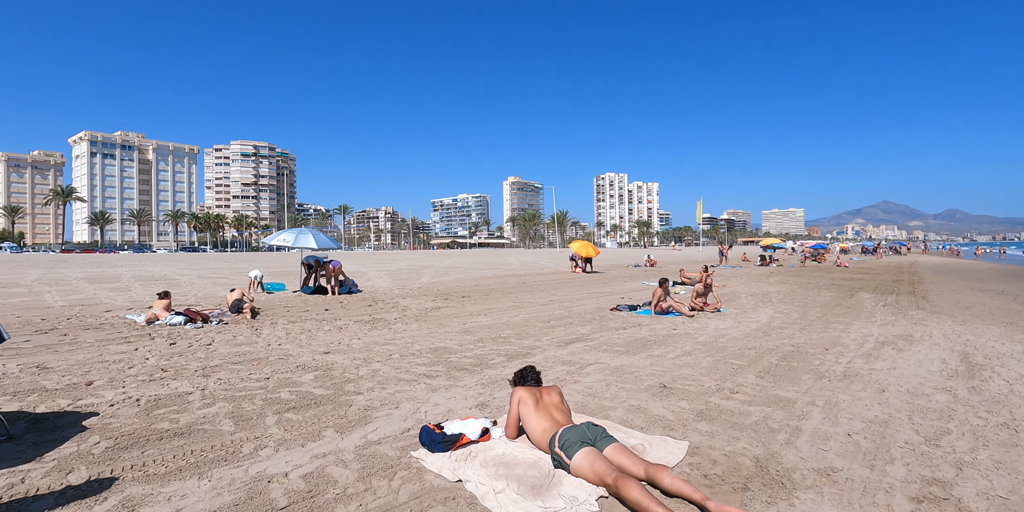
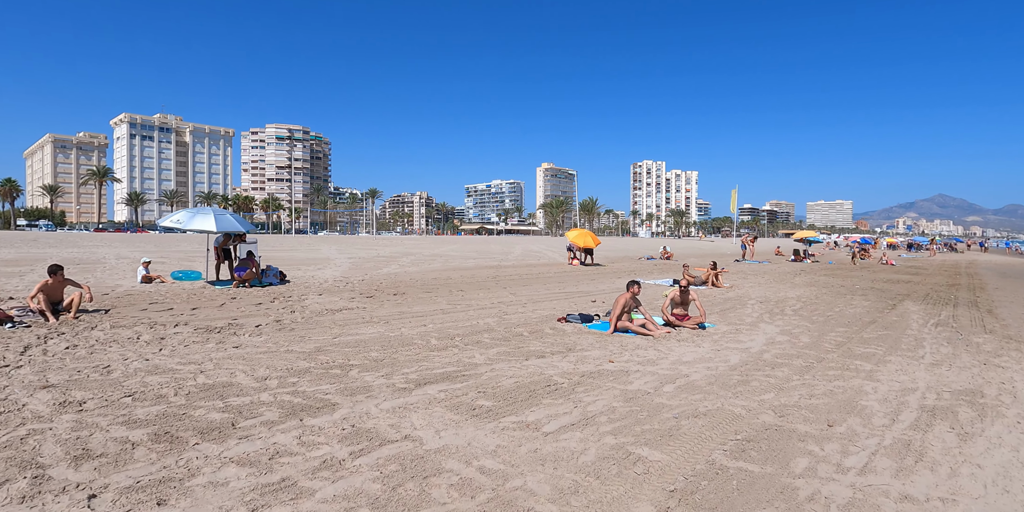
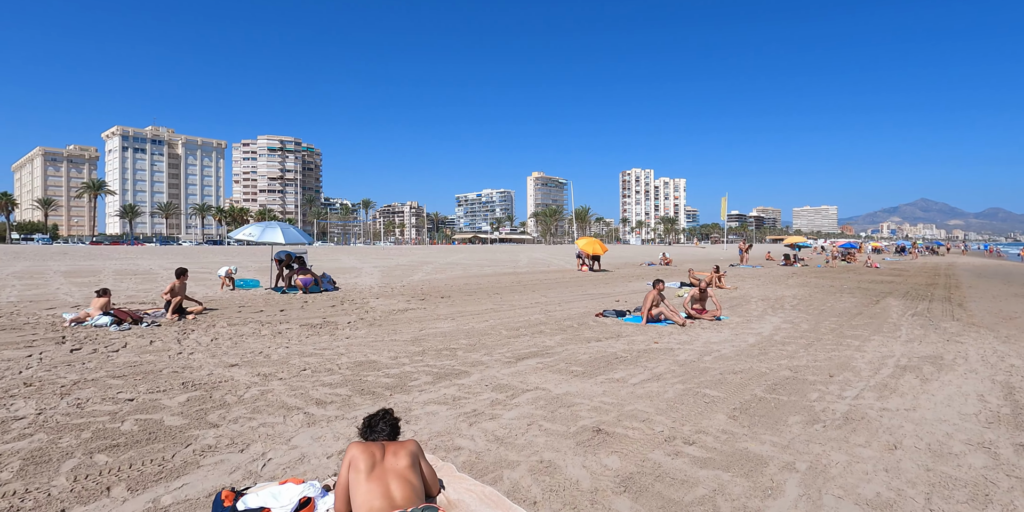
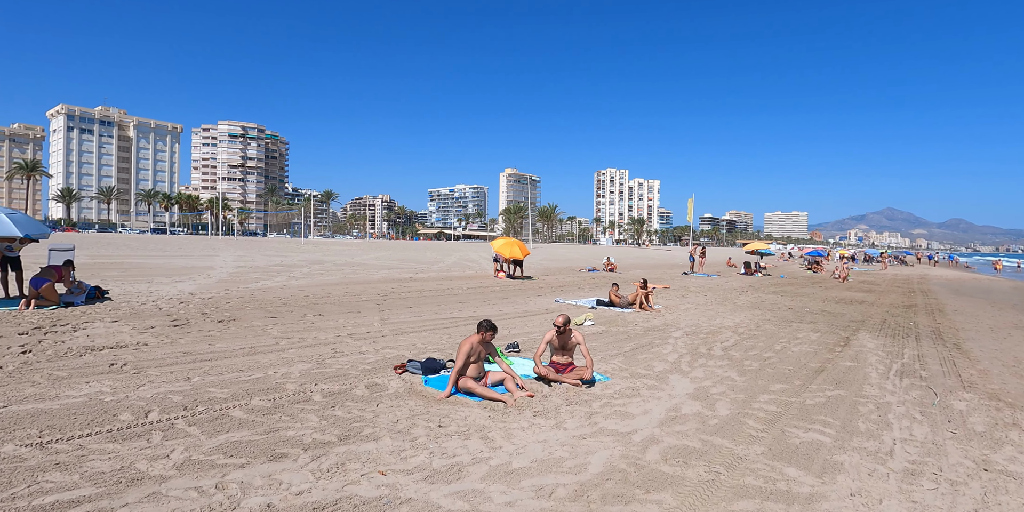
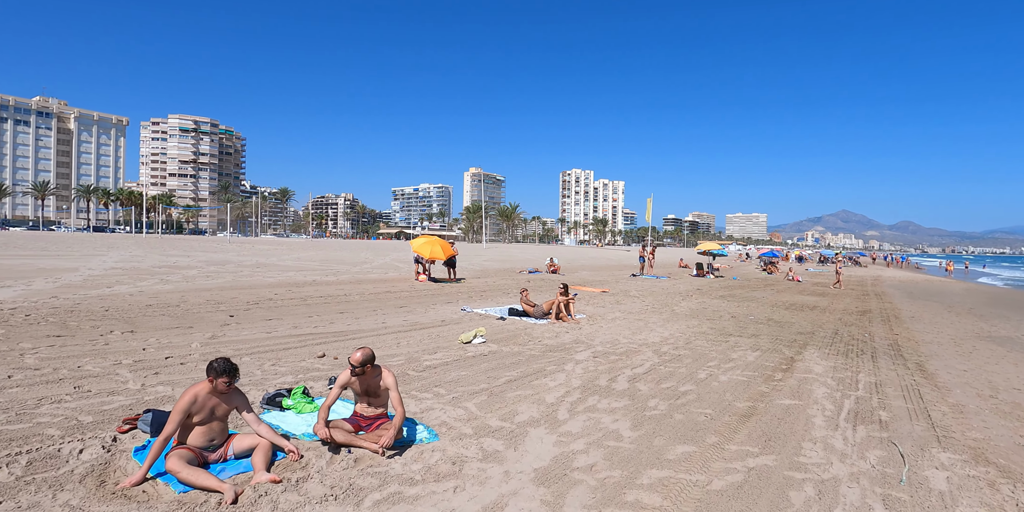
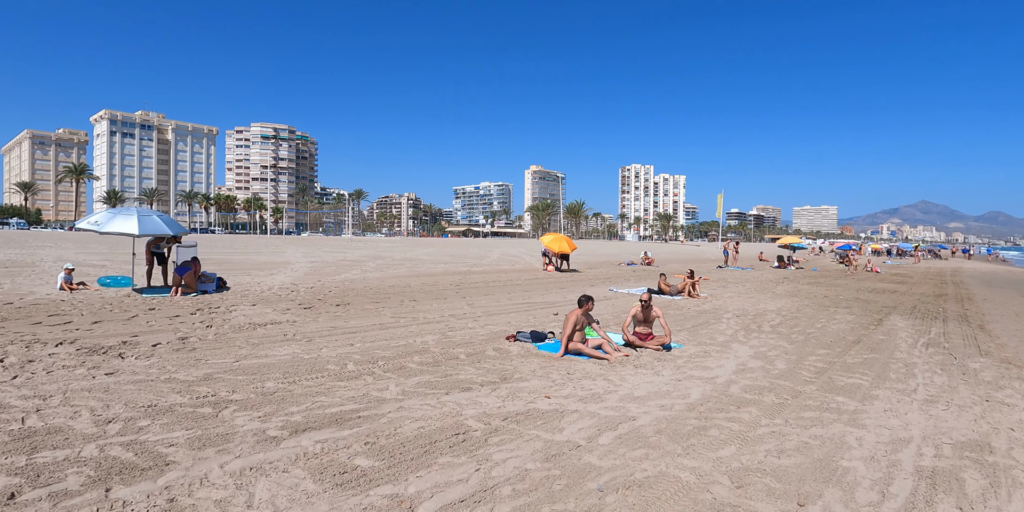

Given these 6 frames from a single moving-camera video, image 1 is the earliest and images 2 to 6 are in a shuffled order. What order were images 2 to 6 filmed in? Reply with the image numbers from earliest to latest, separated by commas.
3, 2, 6, 4, 5
